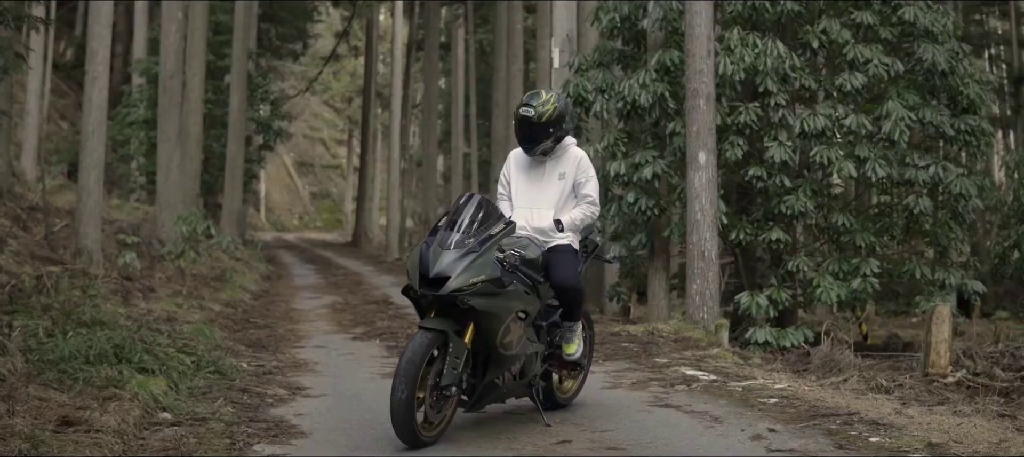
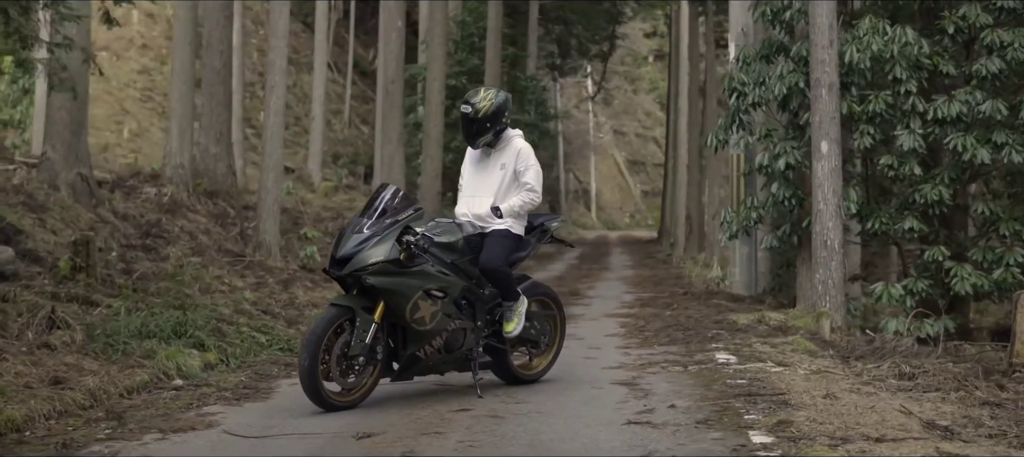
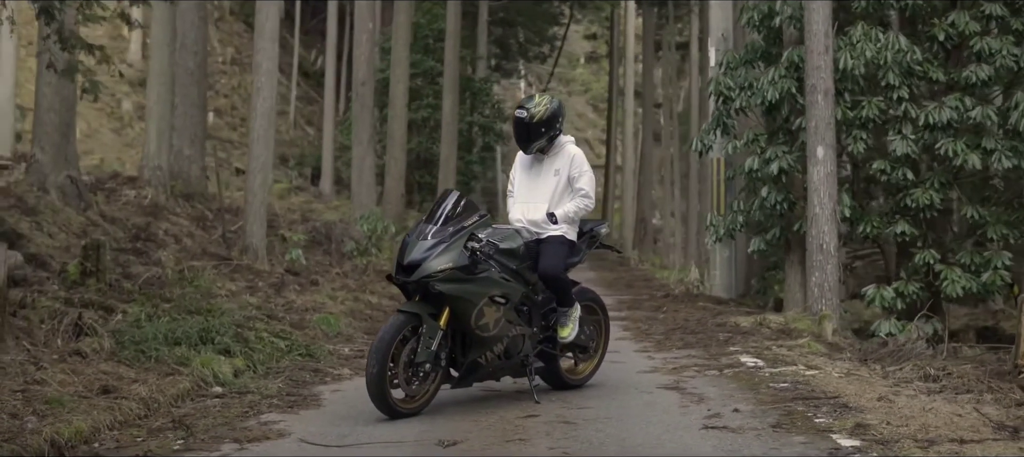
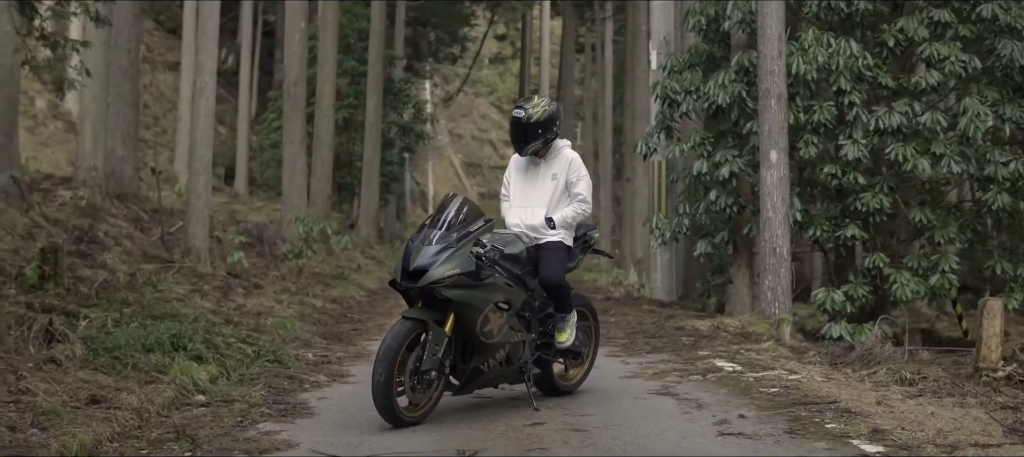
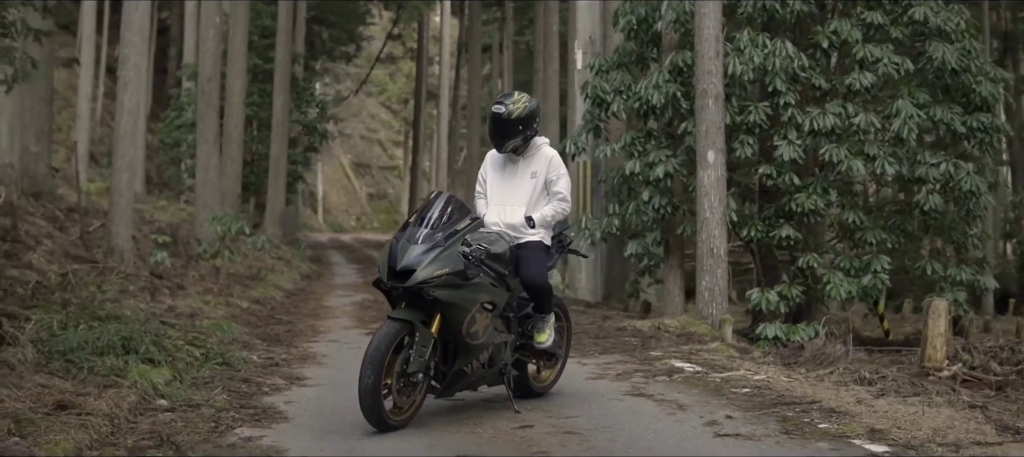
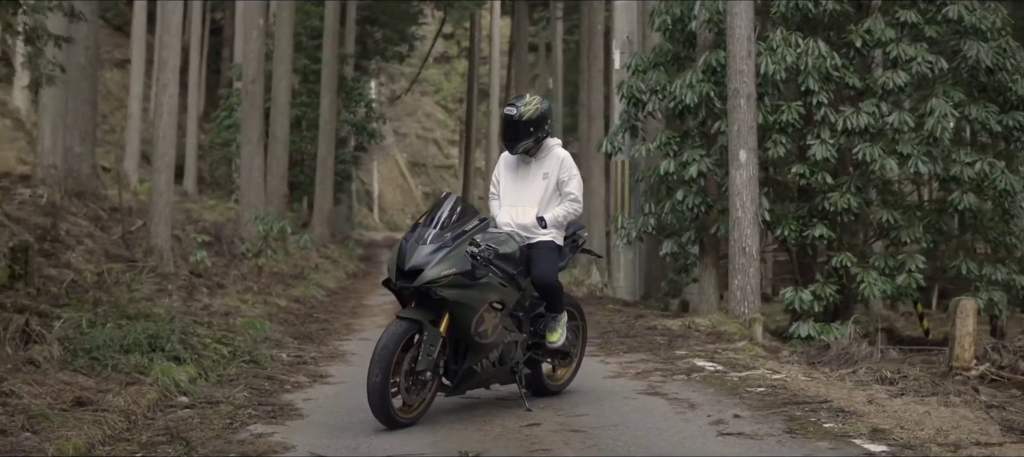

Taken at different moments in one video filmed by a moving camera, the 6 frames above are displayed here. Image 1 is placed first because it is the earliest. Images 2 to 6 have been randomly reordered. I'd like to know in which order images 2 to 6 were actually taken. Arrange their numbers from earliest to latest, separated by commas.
5, 6, 4, 3, 2
